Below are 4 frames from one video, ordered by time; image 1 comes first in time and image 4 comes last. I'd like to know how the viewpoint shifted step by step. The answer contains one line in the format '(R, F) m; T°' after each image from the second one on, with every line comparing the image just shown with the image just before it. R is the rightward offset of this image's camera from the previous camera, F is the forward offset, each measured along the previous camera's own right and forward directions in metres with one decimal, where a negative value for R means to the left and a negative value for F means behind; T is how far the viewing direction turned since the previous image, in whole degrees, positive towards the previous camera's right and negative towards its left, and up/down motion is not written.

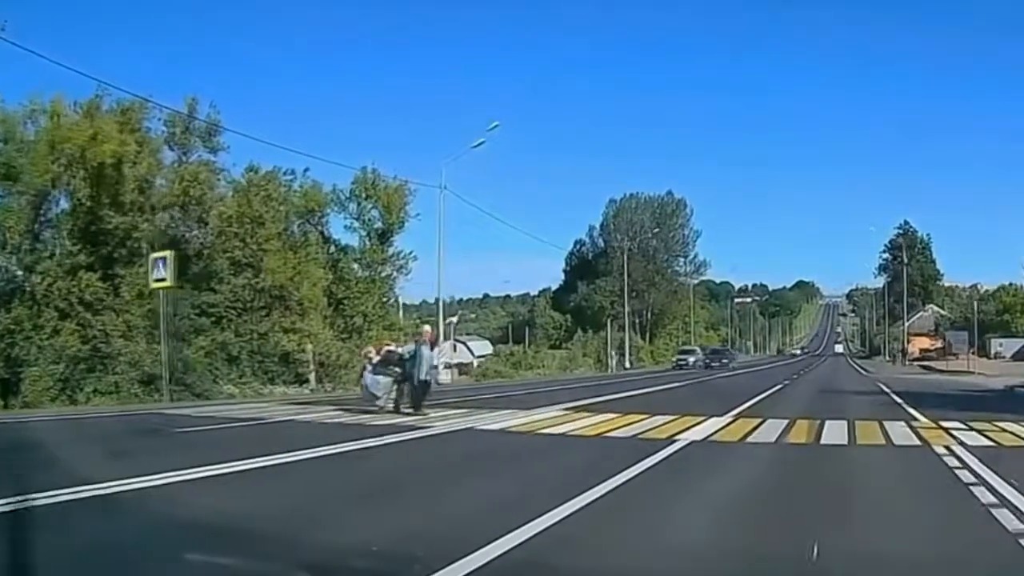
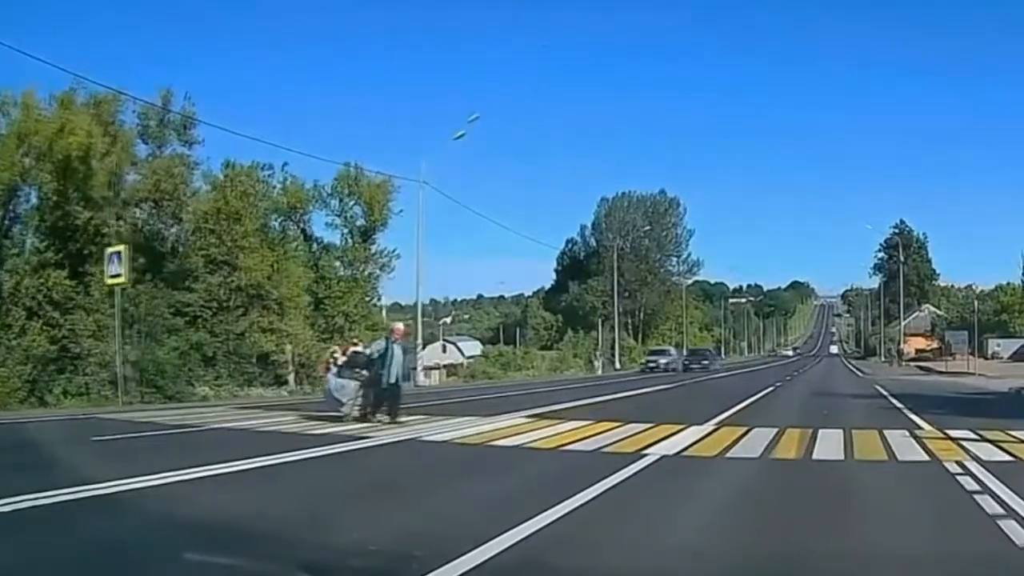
(+0.4, +1.3) m; 0°
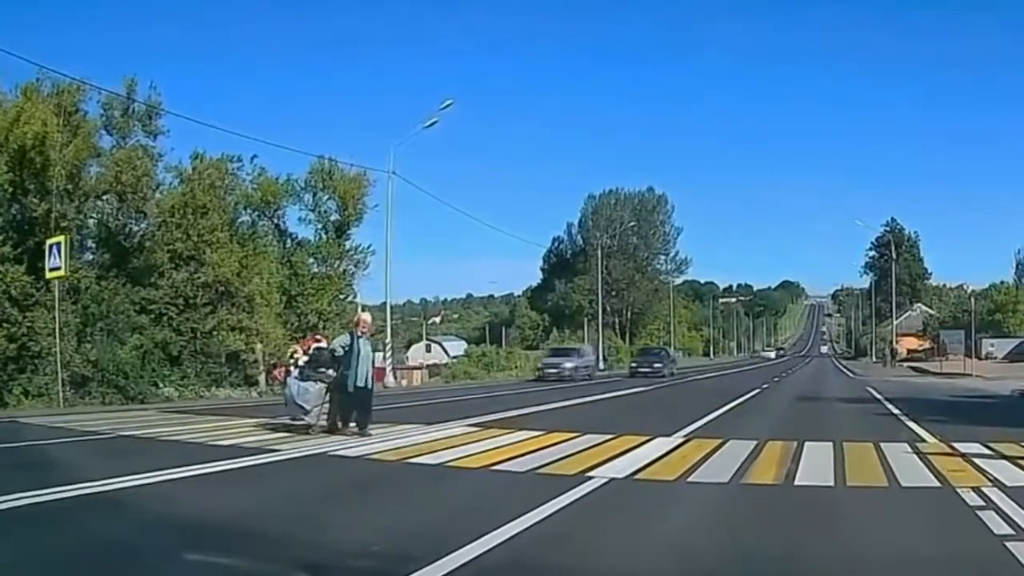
(+0.5, +1.6) m; 0°
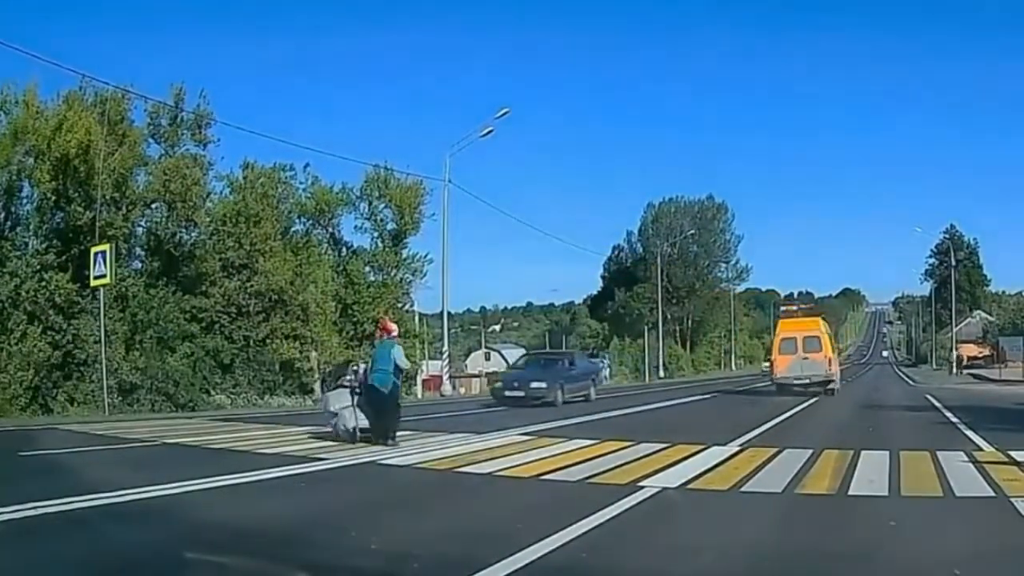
(+0.5, +0.3) m; -3°
